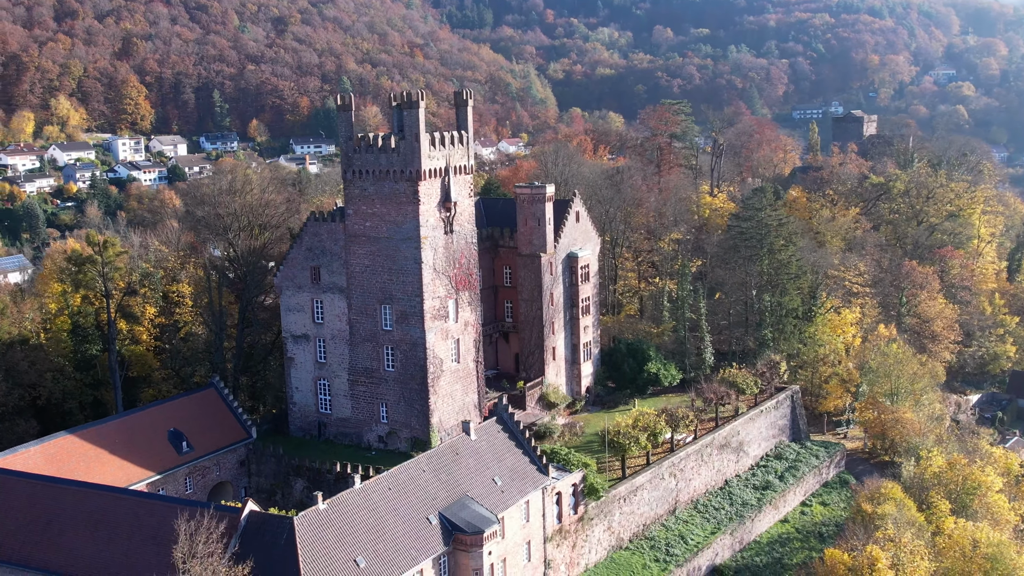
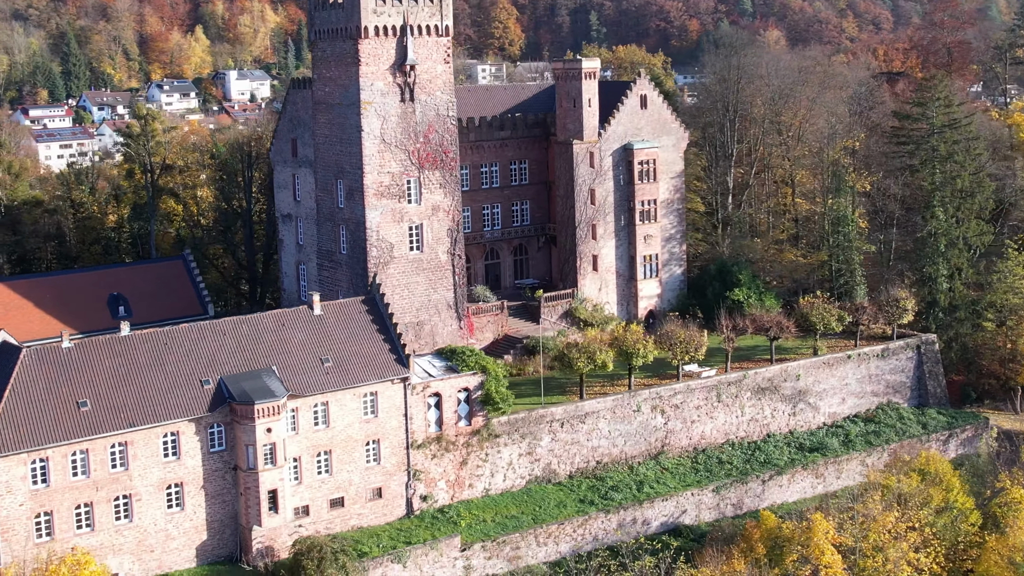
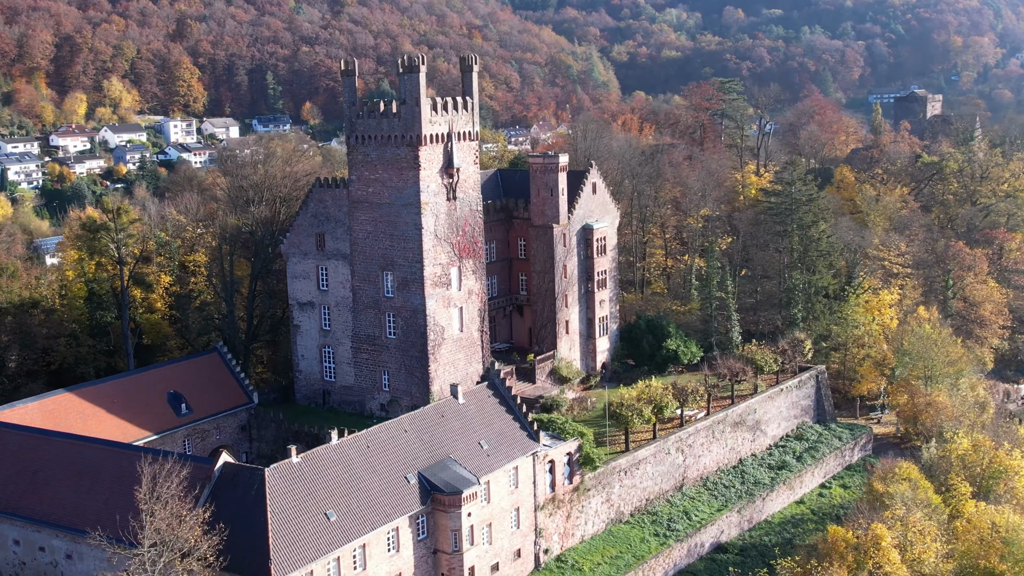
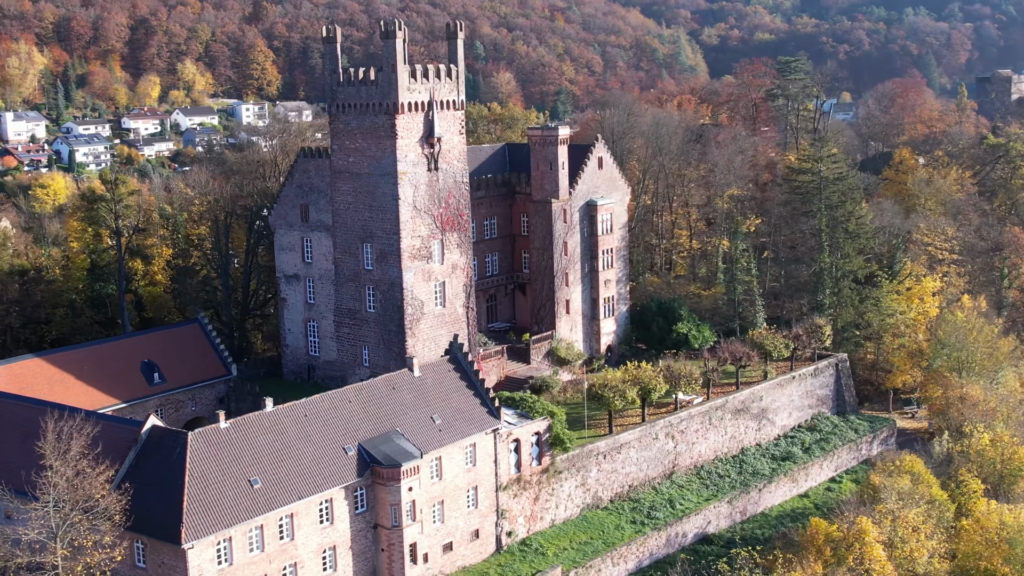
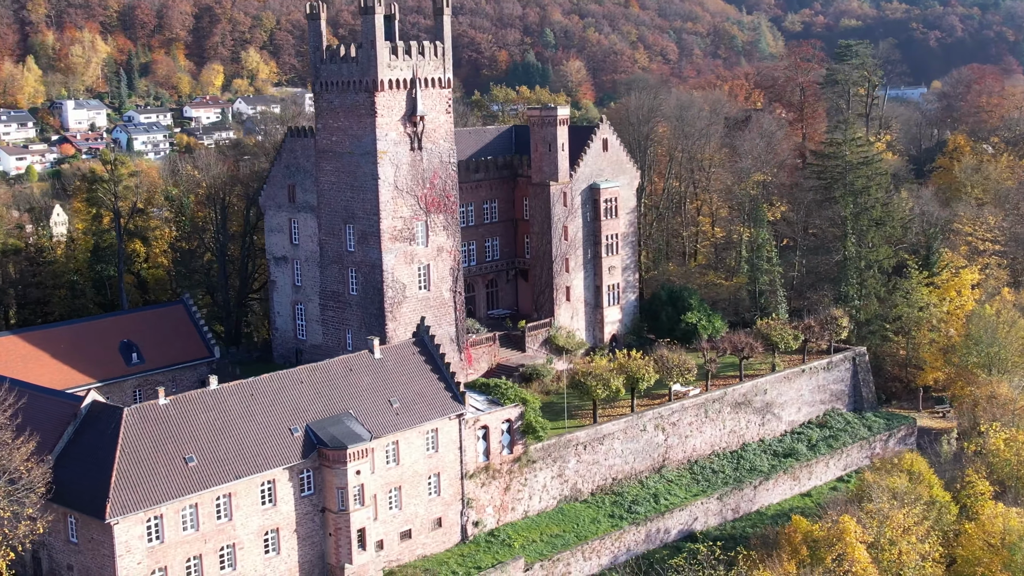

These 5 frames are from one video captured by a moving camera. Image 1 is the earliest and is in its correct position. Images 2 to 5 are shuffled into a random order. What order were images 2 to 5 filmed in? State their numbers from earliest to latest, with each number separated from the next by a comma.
3, 4, 5, 2
